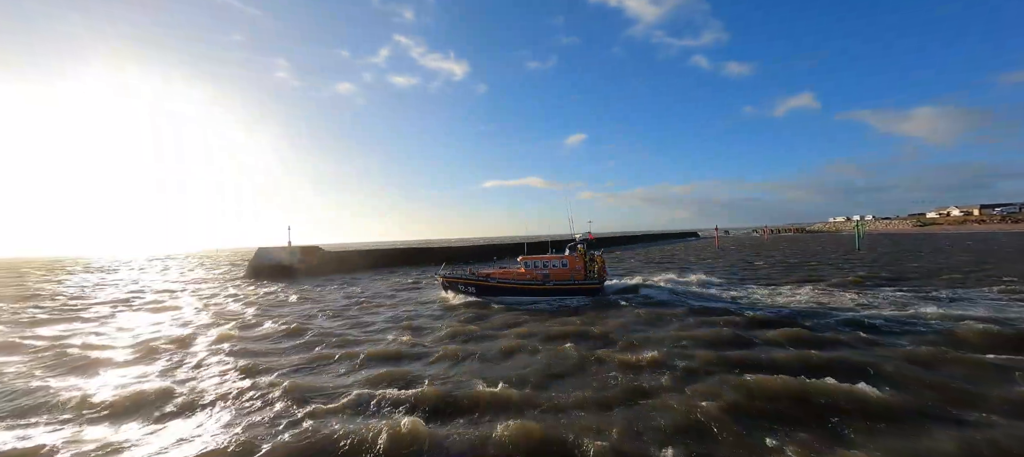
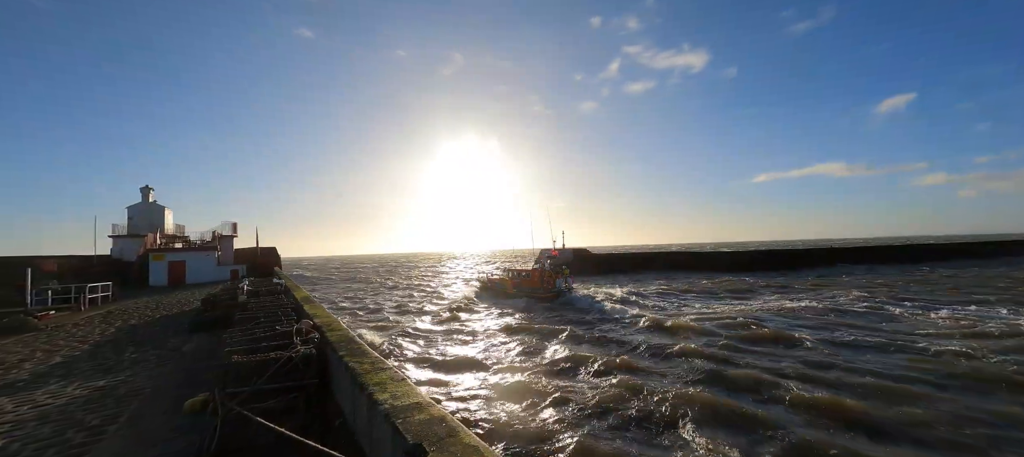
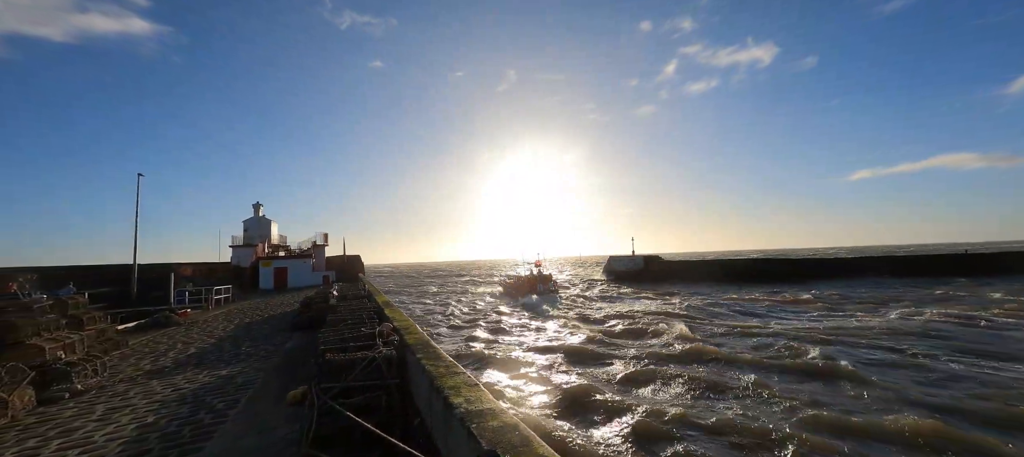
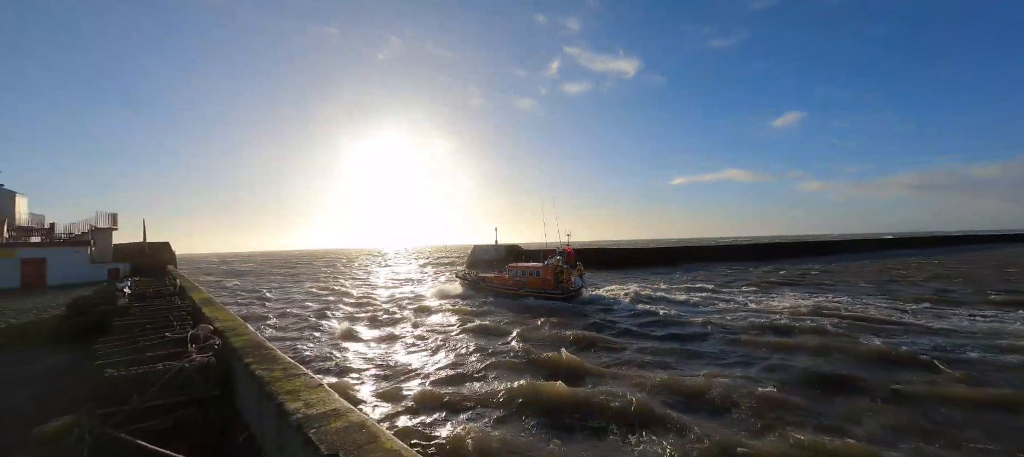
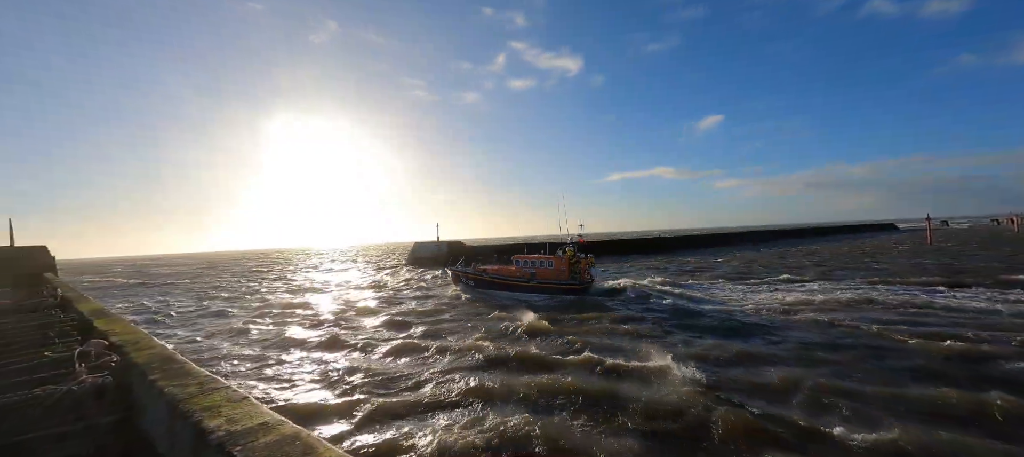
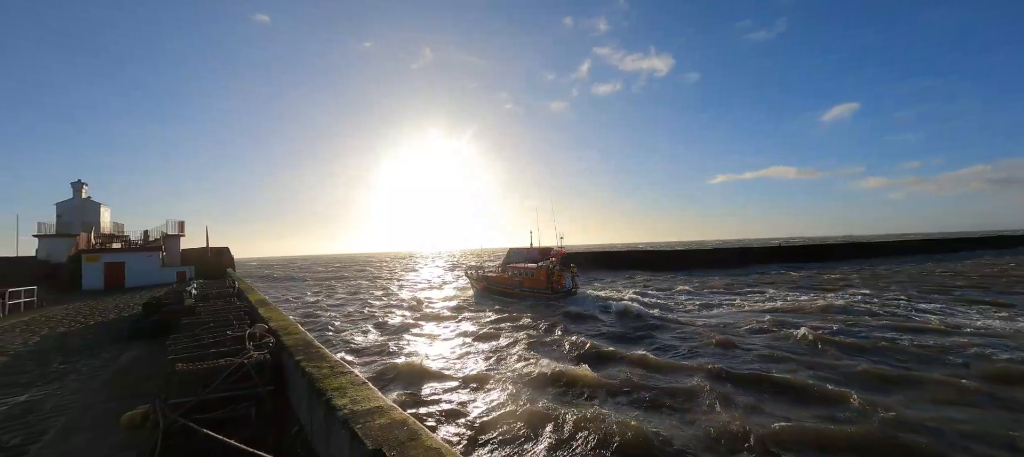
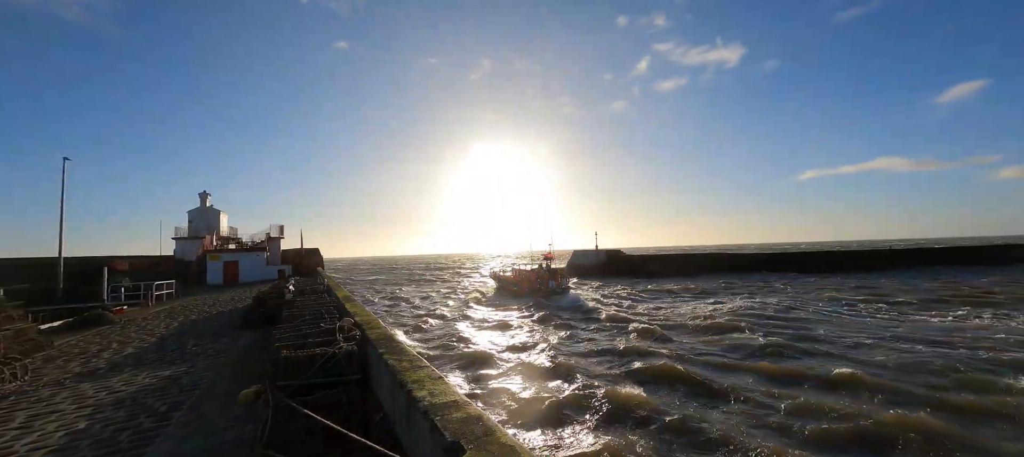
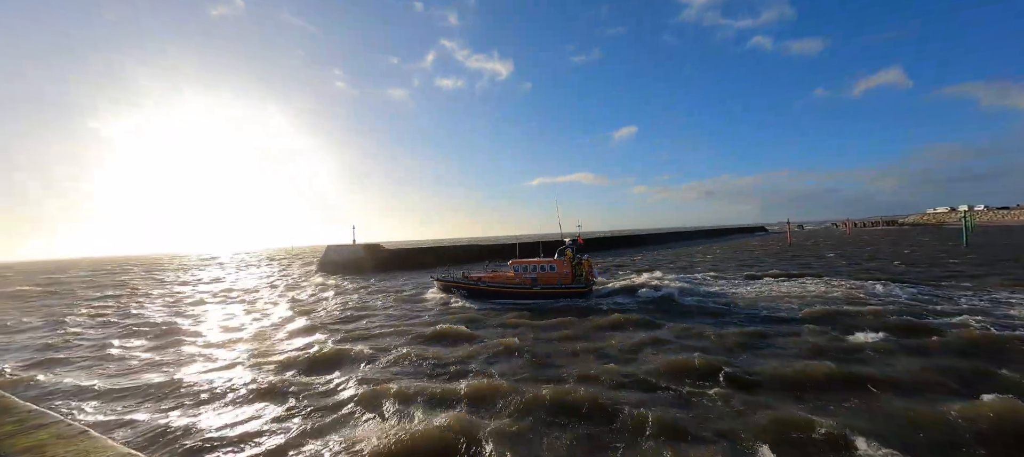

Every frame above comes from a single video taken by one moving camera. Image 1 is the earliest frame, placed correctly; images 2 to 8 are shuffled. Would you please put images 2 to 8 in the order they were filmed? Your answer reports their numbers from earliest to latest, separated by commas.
8, 5, 4, 6, 2, 7, 3
